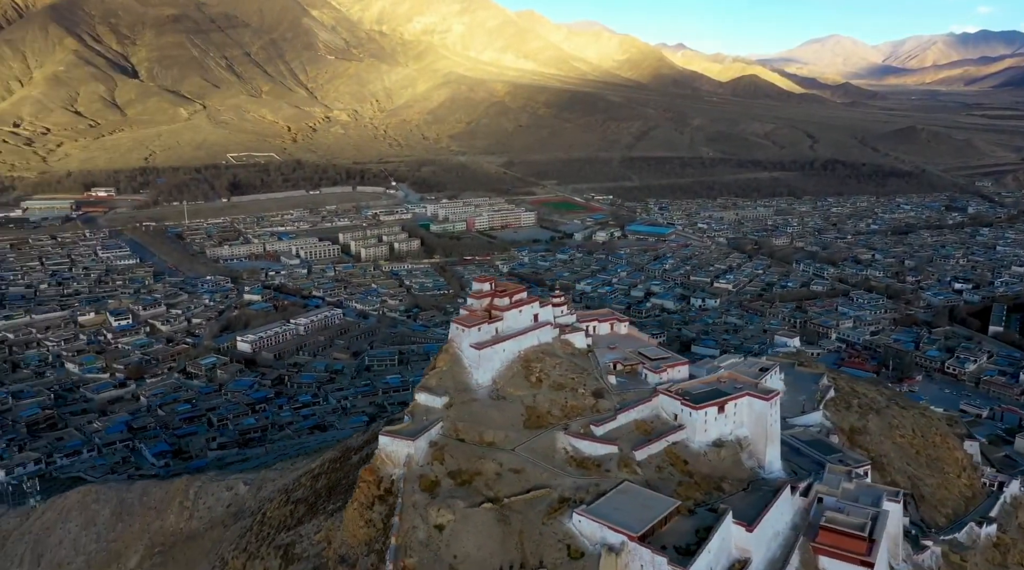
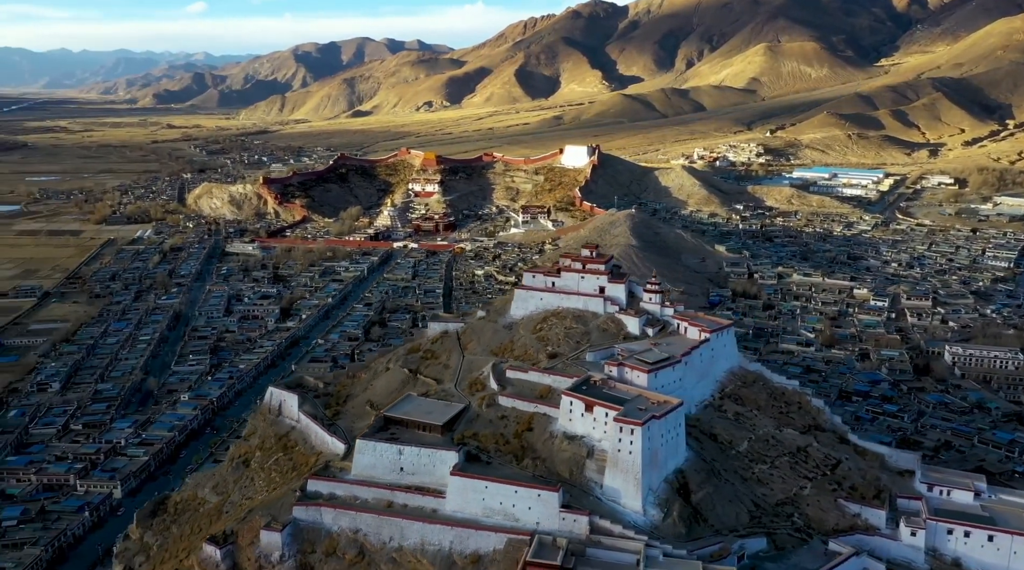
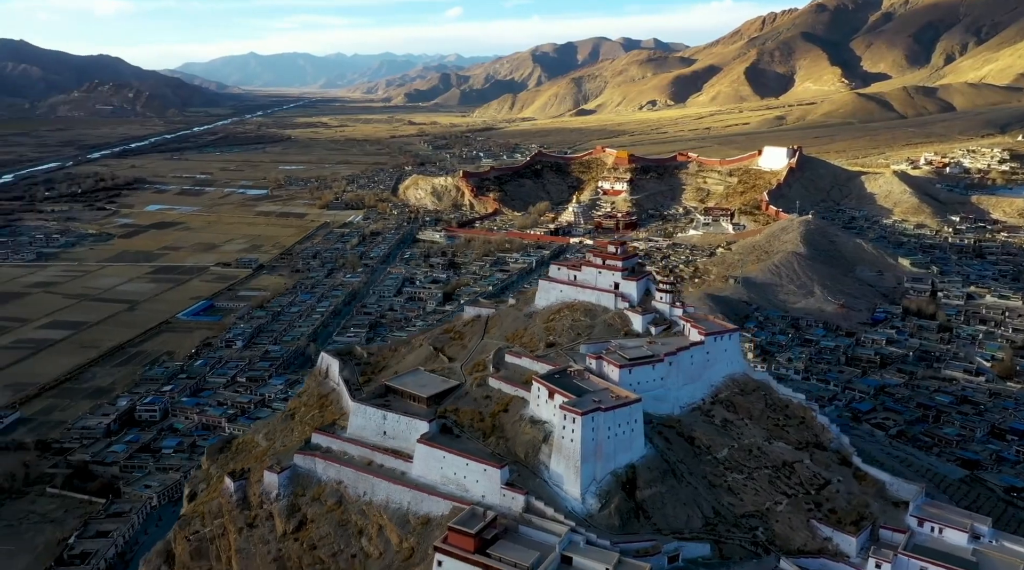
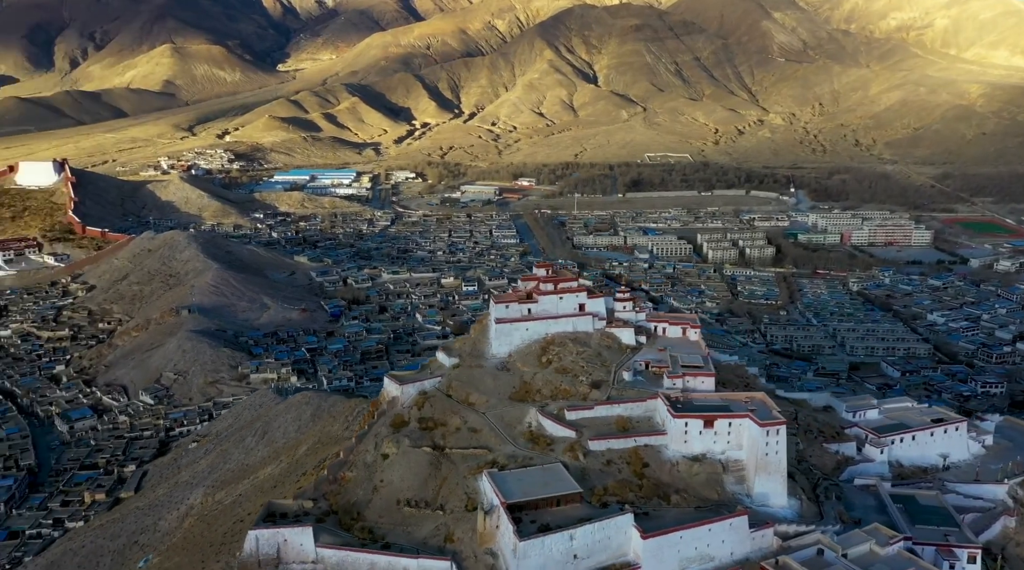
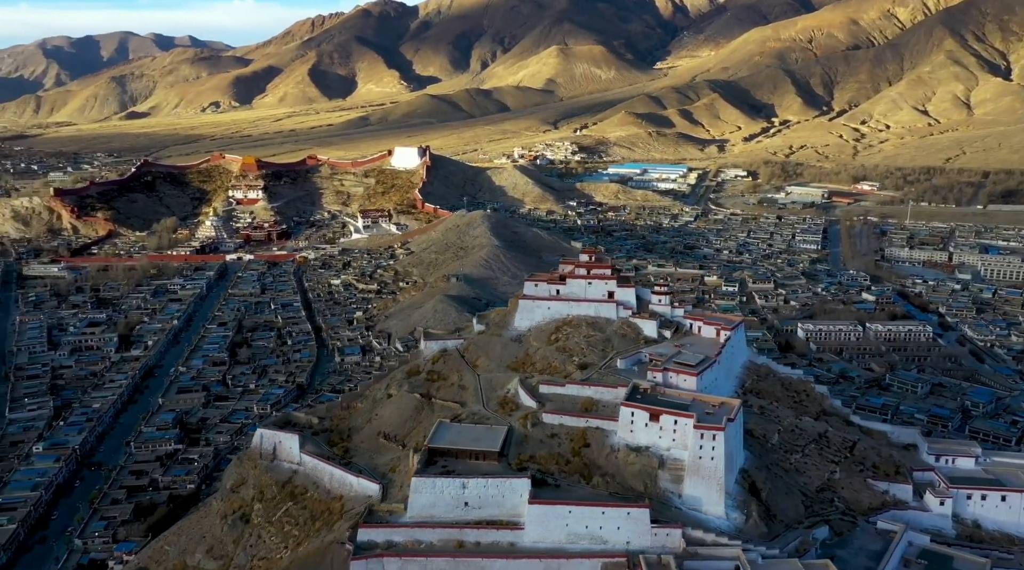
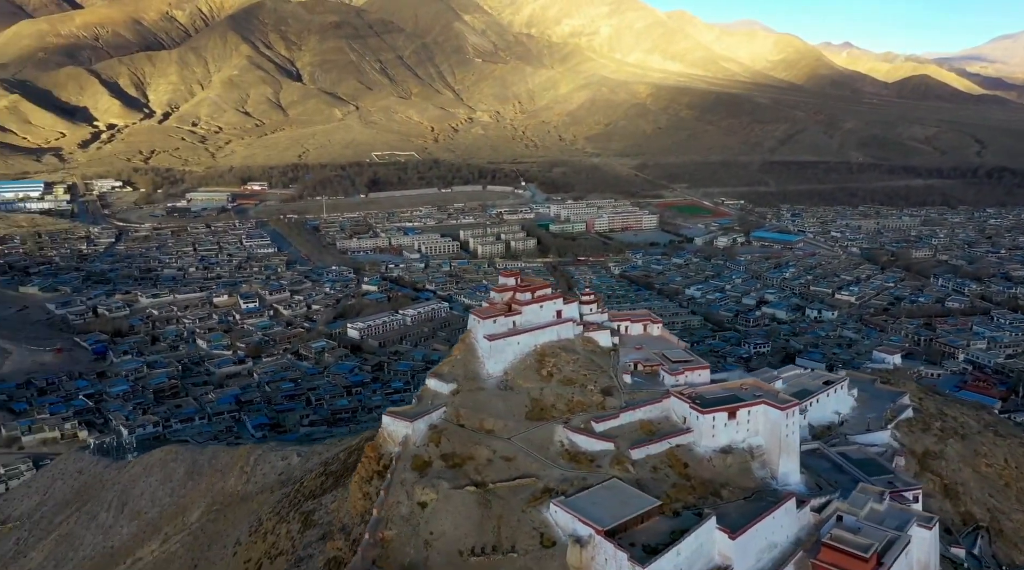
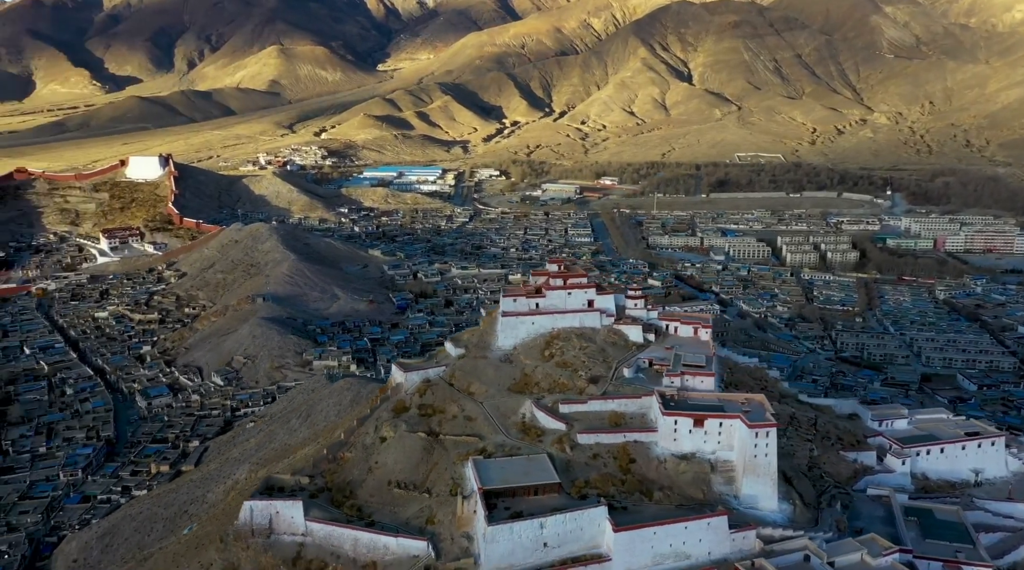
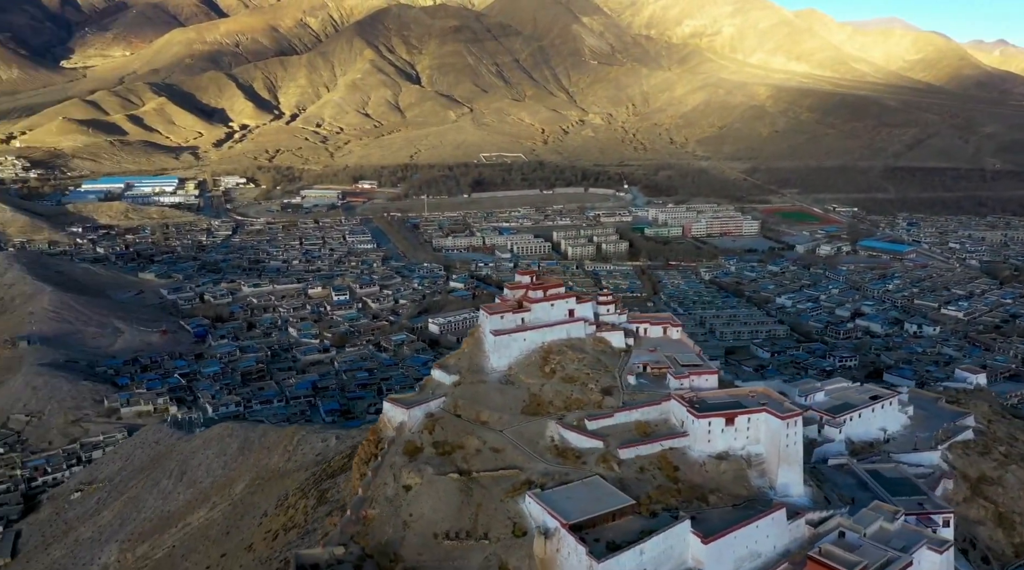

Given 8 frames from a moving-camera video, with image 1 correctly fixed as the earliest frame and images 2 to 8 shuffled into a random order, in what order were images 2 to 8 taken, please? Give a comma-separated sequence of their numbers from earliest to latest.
6, 8, 4, 7, 5, 2, 3
